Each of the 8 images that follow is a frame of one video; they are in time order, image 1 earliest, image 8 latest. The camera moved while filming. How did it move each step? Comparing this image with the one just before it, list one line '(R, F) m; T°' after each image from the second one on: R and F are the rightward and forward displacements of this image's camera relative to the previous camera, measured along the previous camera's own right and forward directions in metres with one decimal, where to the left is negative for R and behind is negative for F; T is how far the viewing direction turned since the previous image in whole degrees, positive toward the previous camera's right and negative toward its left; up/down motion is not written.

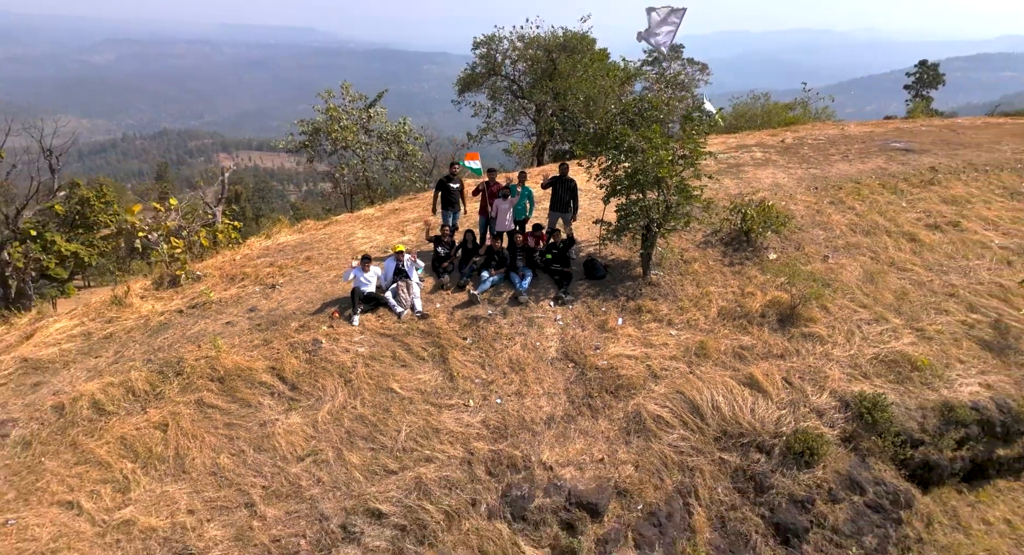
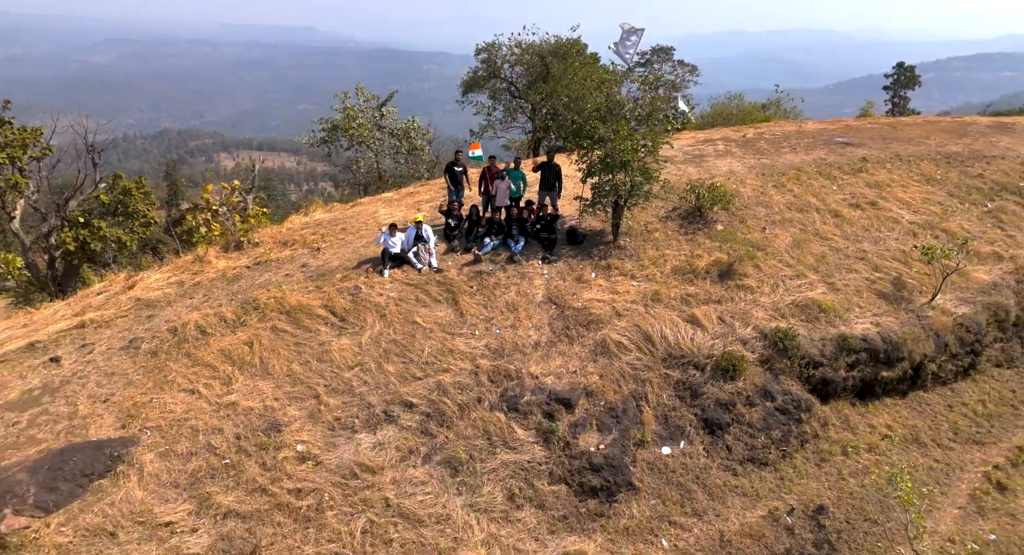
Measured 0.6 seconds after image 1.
(0.0, -1.6) m; 0°
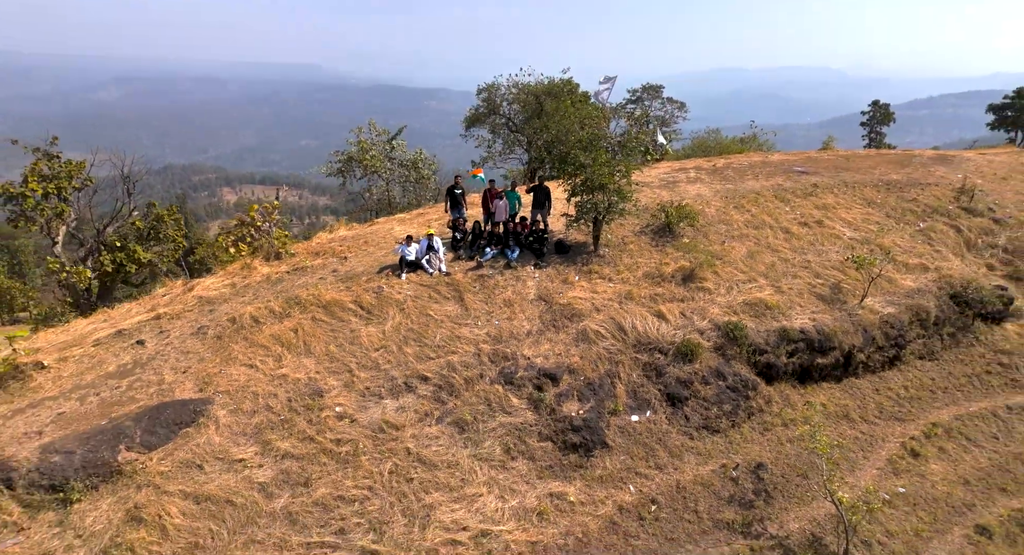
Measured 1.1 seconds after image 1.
(0.0, -1.4) m; 0°
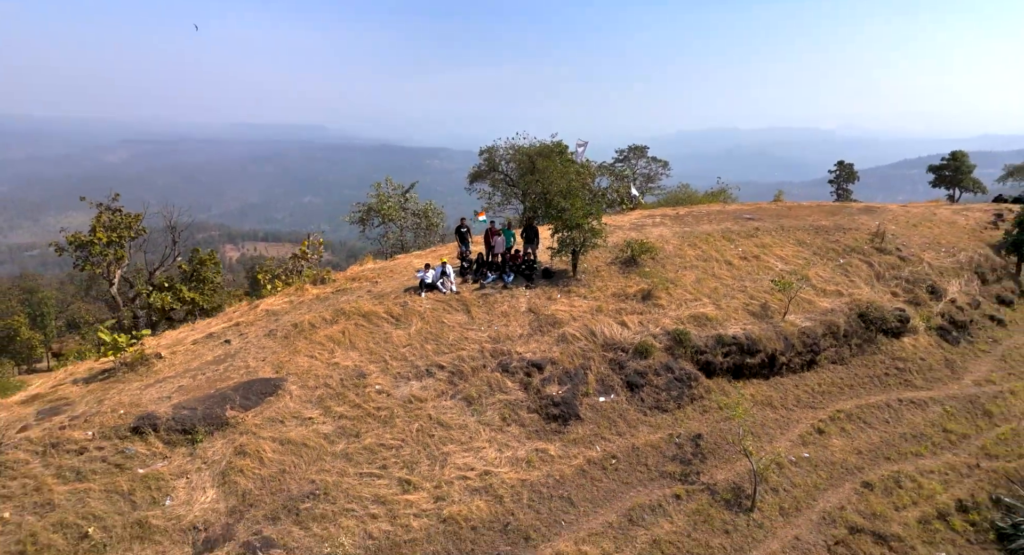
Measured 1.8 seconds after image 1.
(0.0, -2.4) m; 0°
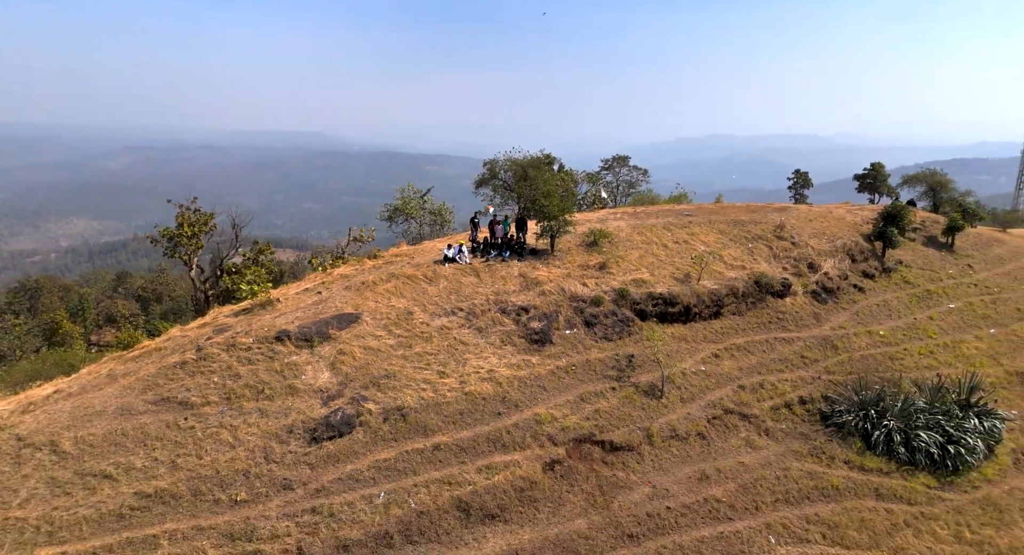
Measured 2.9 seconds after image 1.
(+0.1, -4.8) m; 0°
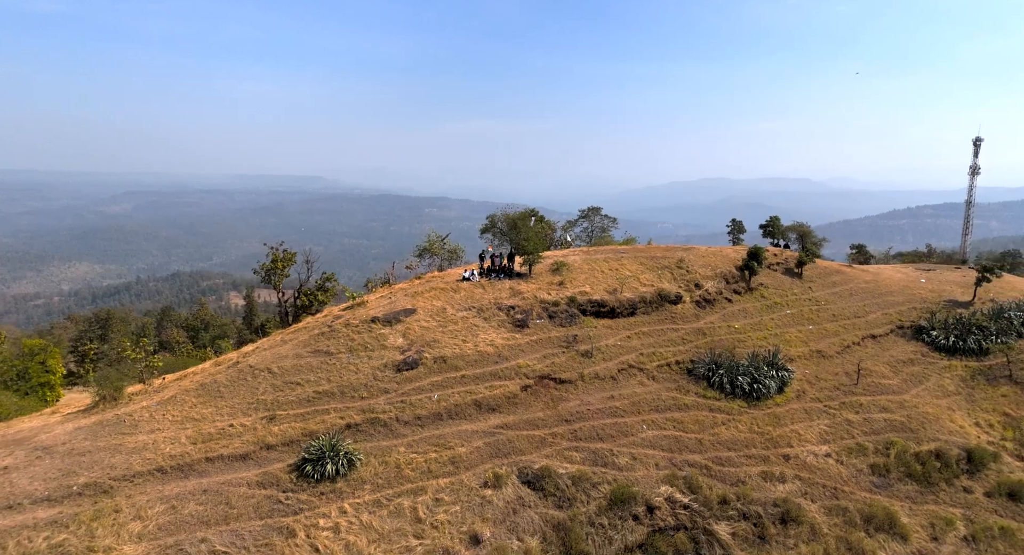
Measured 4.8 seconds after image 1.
(+0.2, -9.7) m; 0°
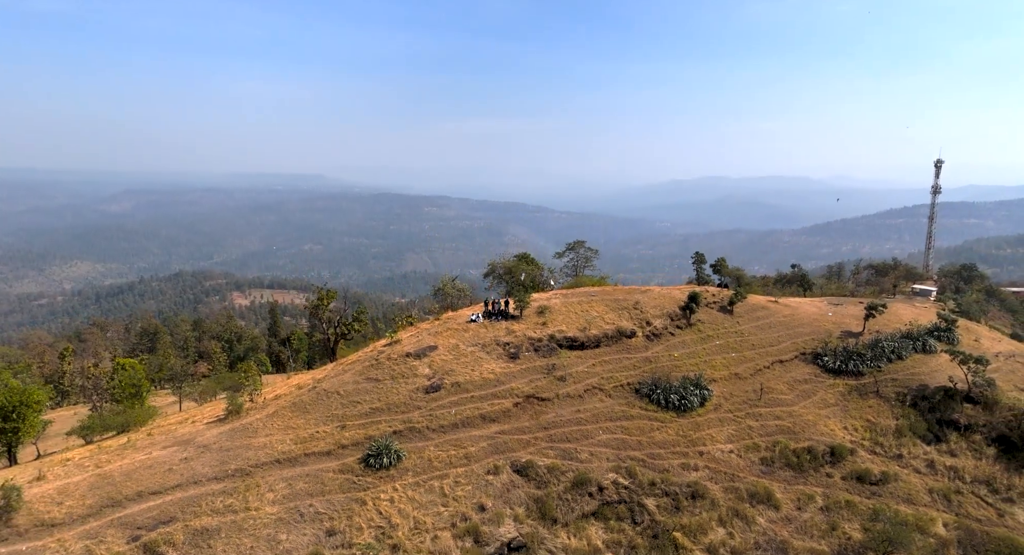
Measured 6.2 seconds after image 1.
(+0.3, -8.5) m; 0°
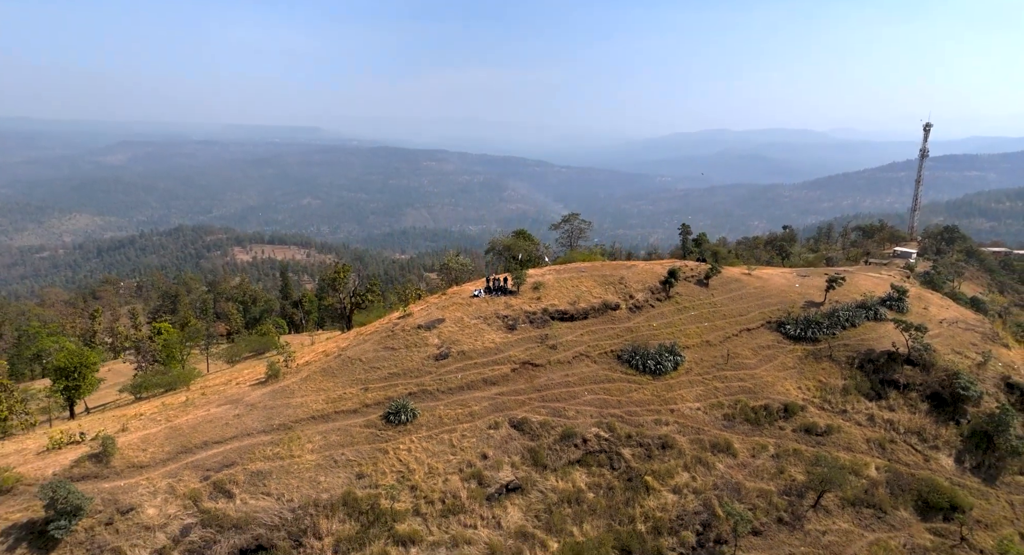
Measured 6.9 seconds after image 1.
(+0.2, -4.1) m; 0°
